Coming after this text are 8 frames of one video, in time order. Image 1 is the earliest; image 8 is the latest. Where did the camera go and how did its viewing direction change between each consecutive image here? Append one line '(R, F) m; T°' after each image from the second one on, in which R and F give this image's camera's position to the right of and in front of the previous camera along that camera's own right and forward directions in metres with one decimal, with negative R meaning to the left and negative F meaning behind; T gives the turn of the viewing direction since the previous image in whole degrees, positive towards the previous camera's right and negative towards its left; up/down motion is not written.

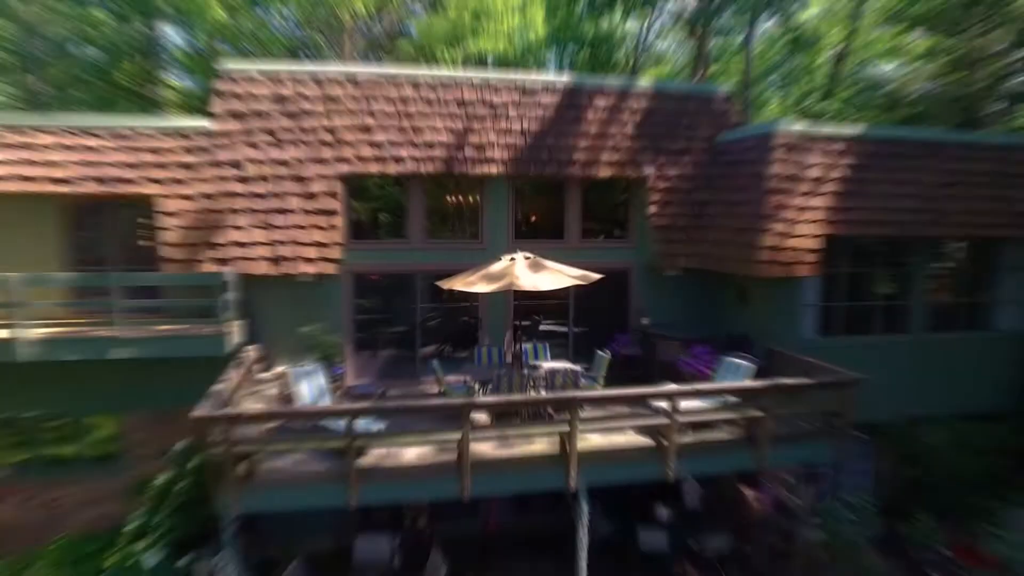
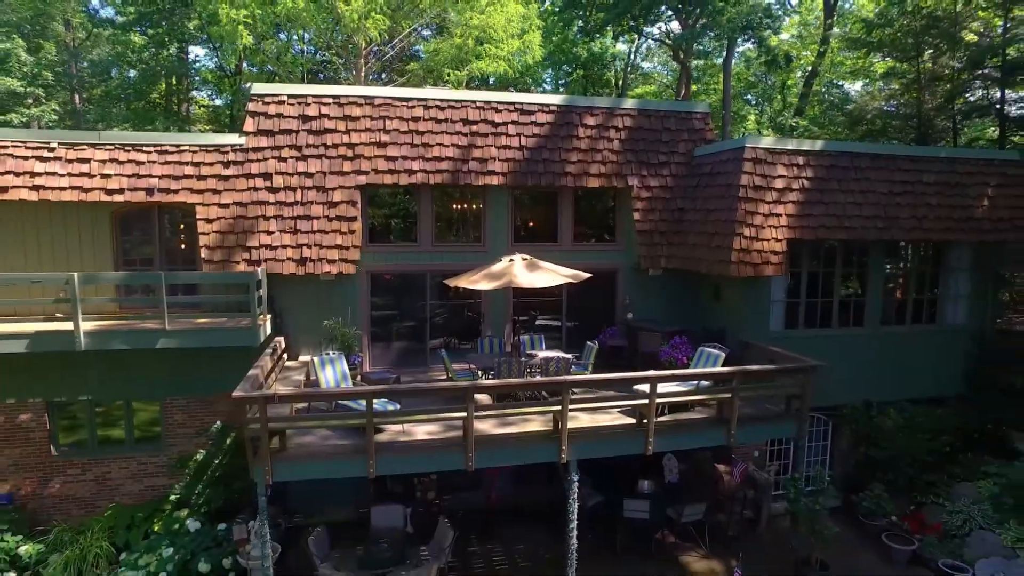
(0.0, -1.2) m; 0°
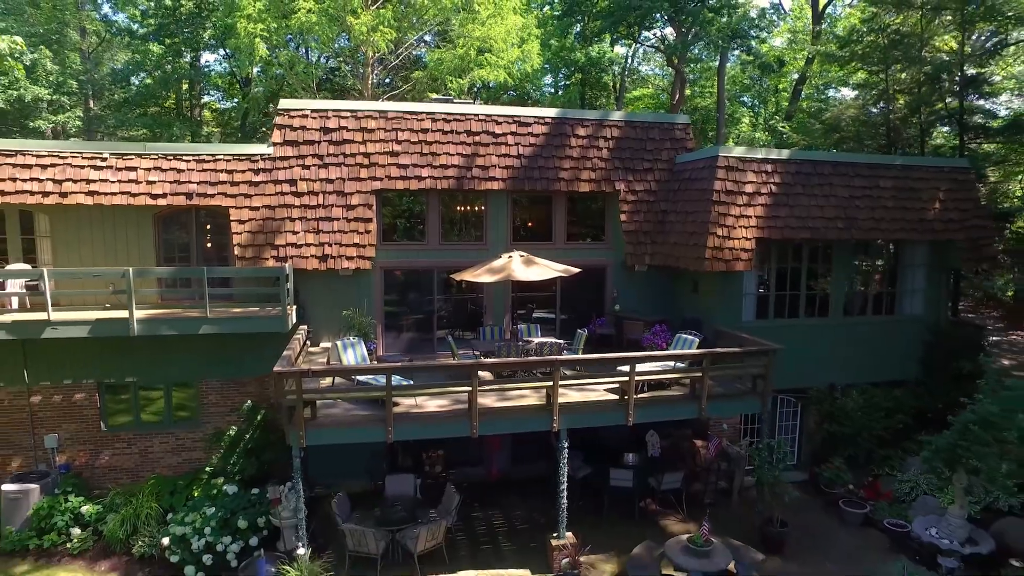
(+0.1, -1.3) m; 0°
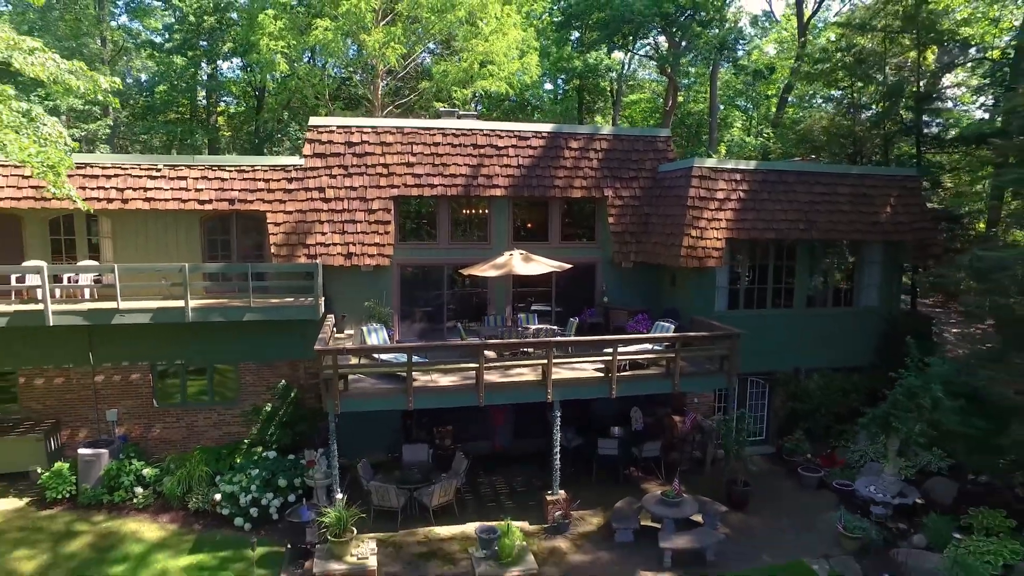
(0.0, -1.7) m; 0°
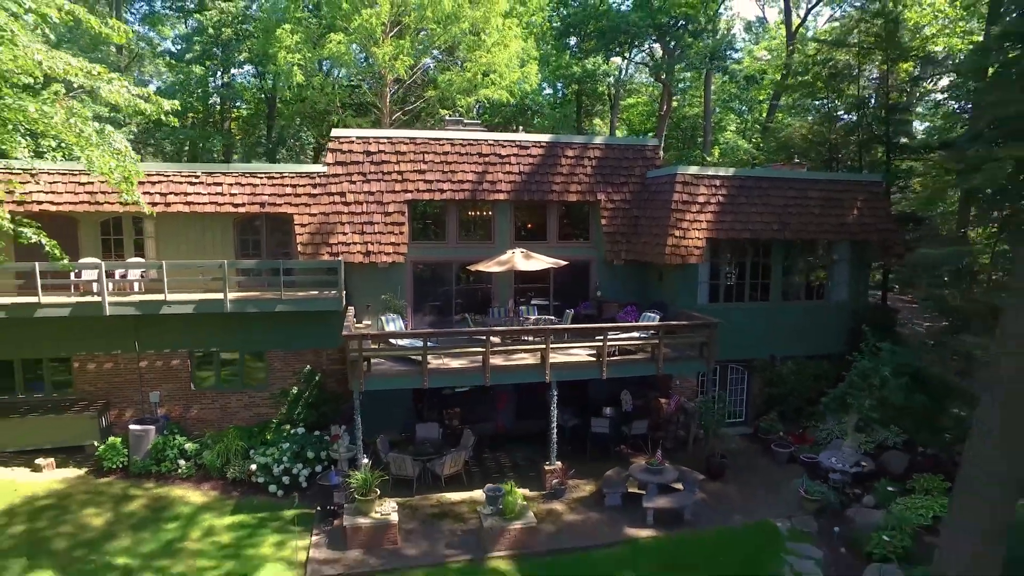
(-0.1, -1.5) m; 0°
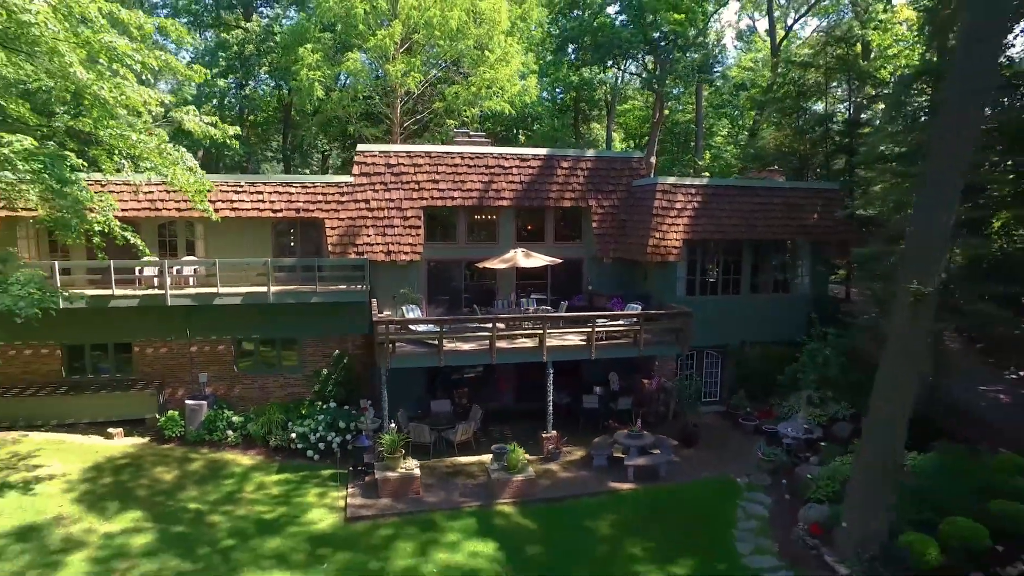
(-0.1, -2.2) m; 0°
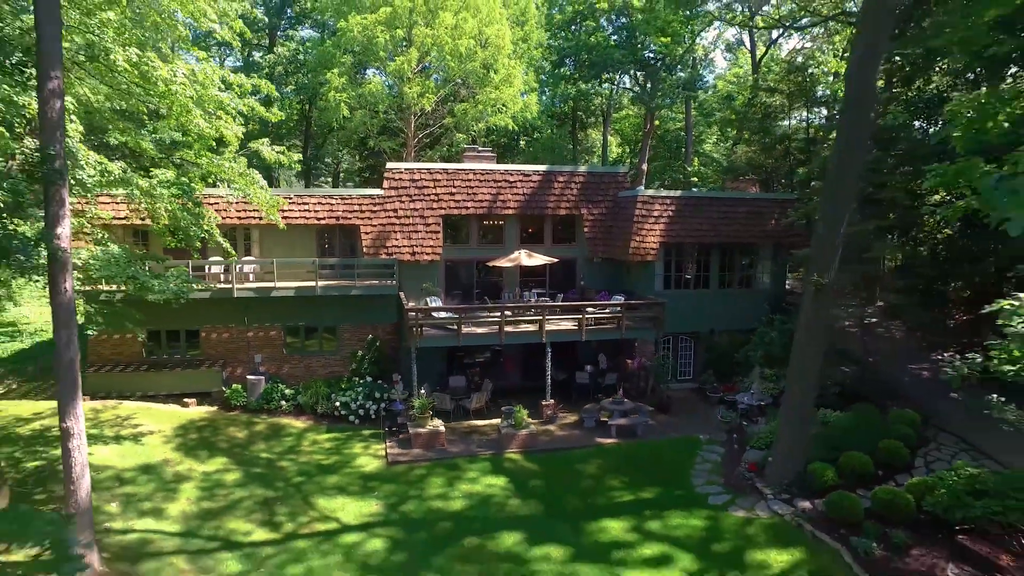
(-0.3, -3.2) m; 0°
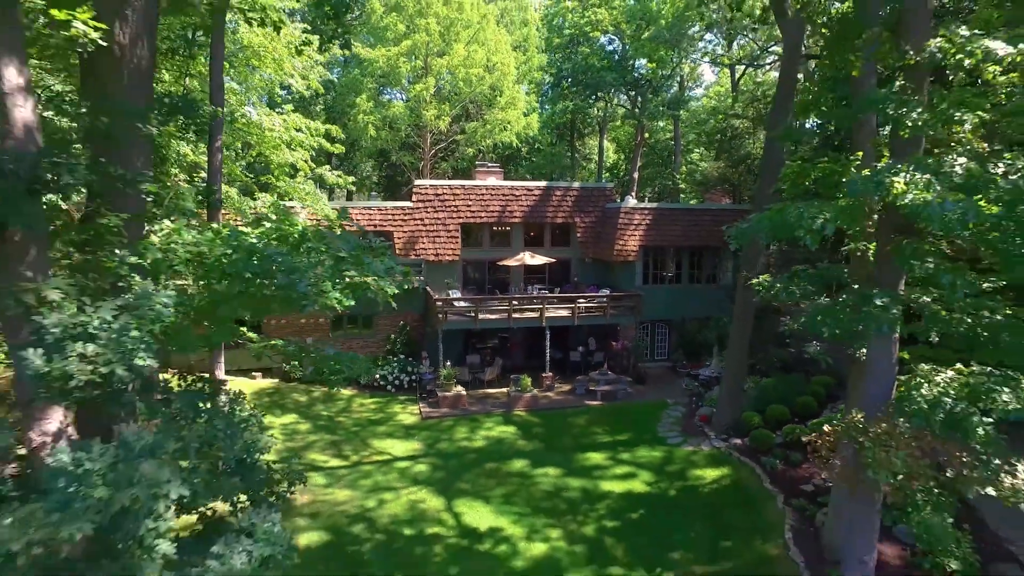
(-0.5, -4.3) m; 0°
